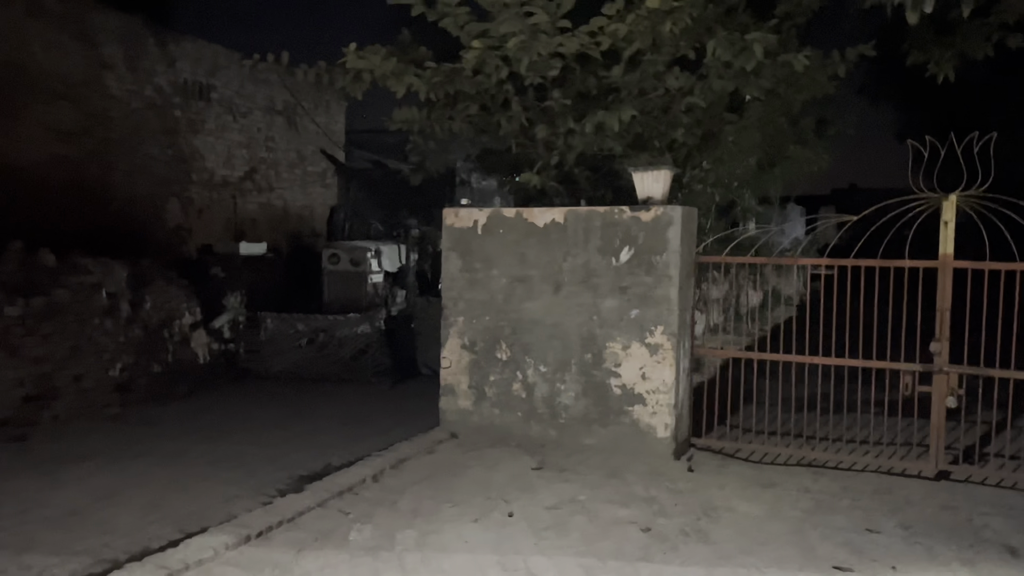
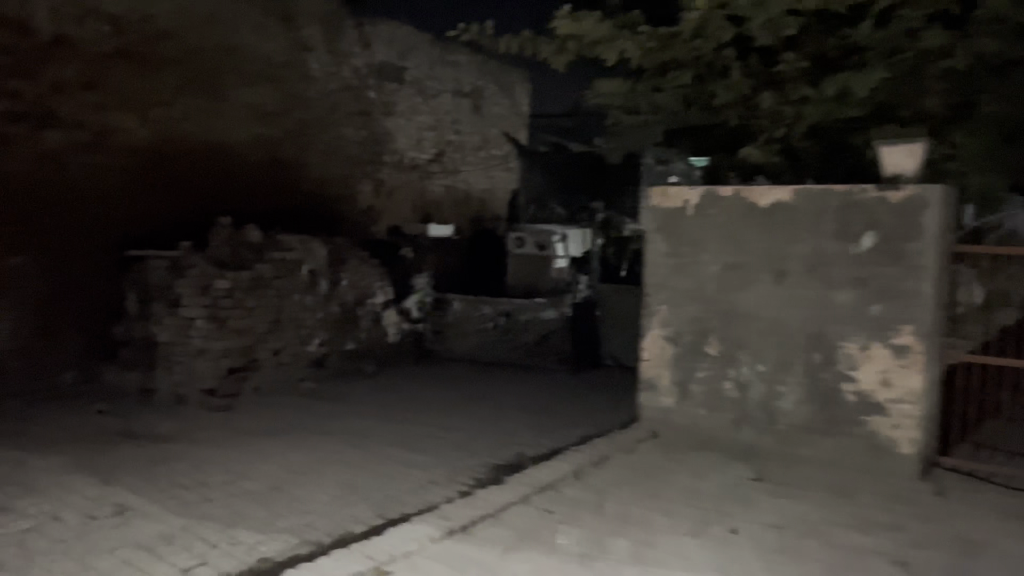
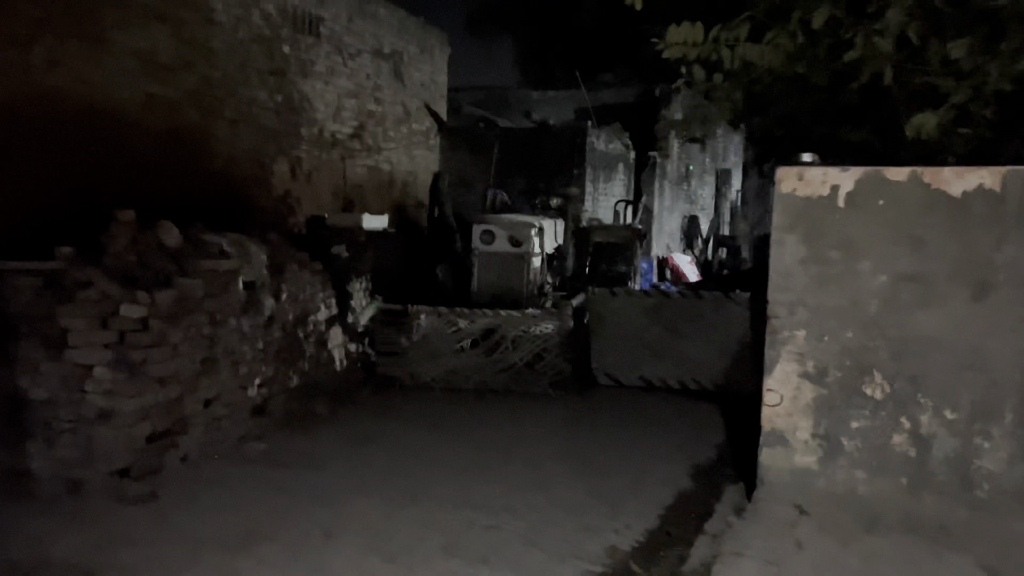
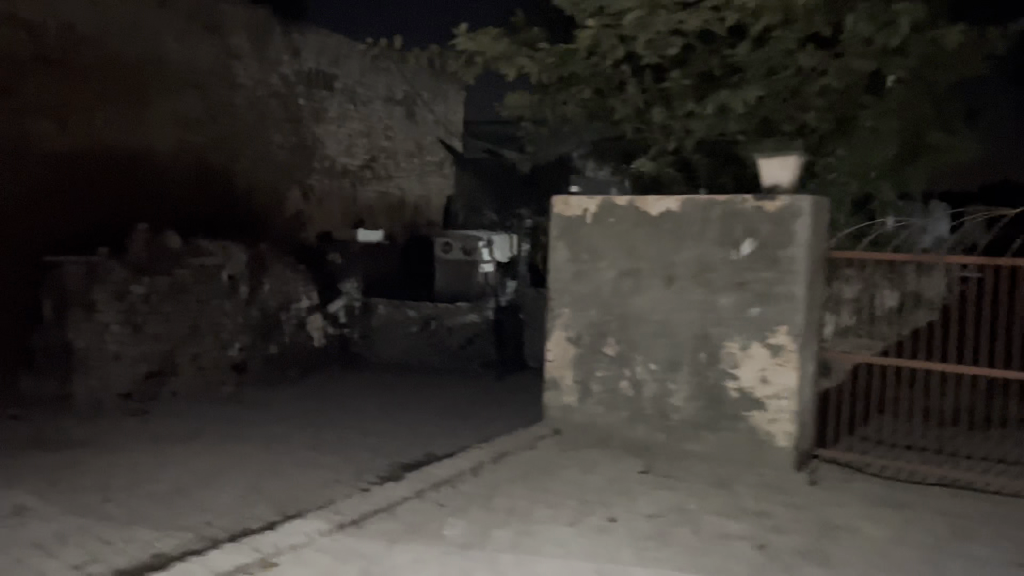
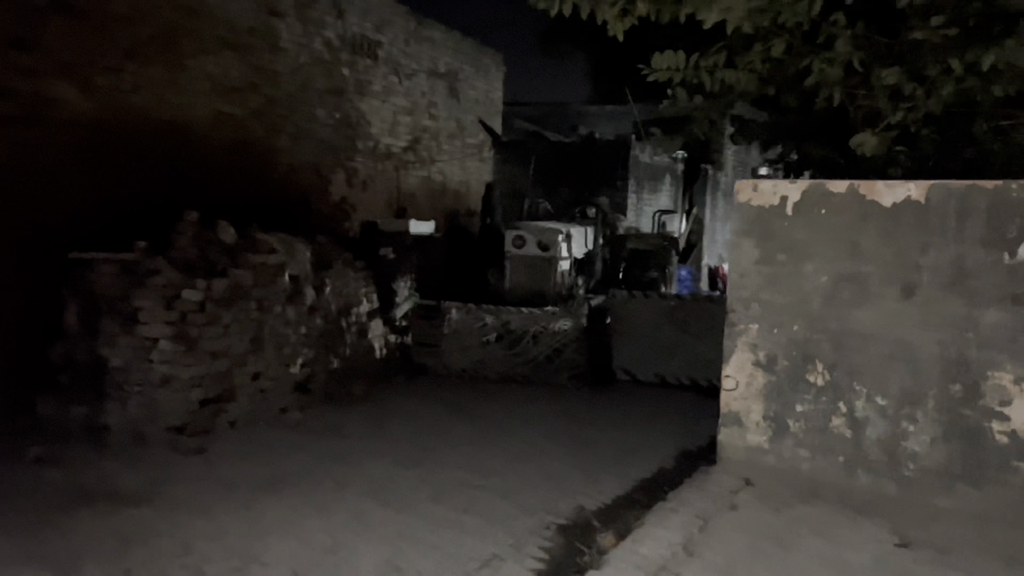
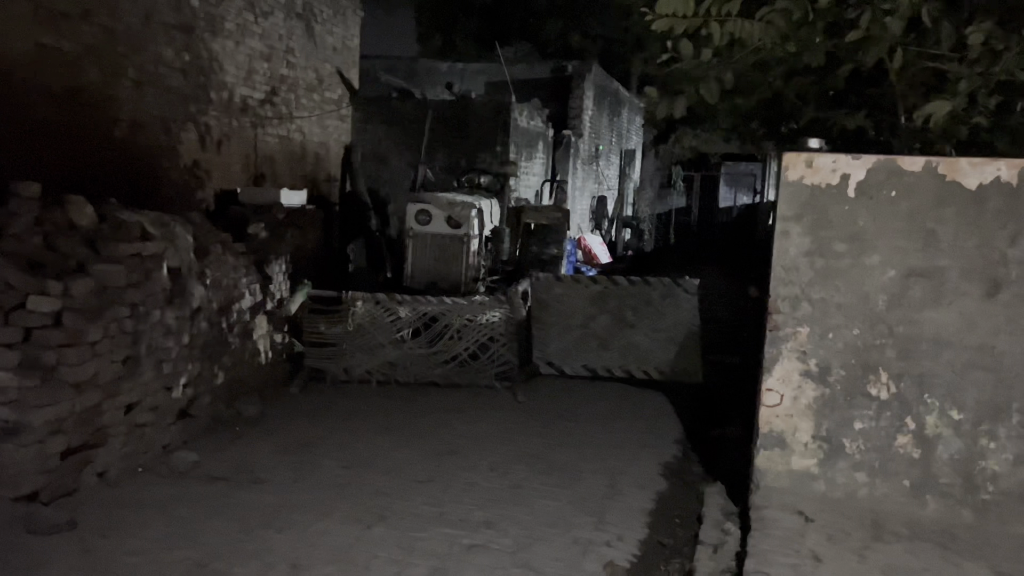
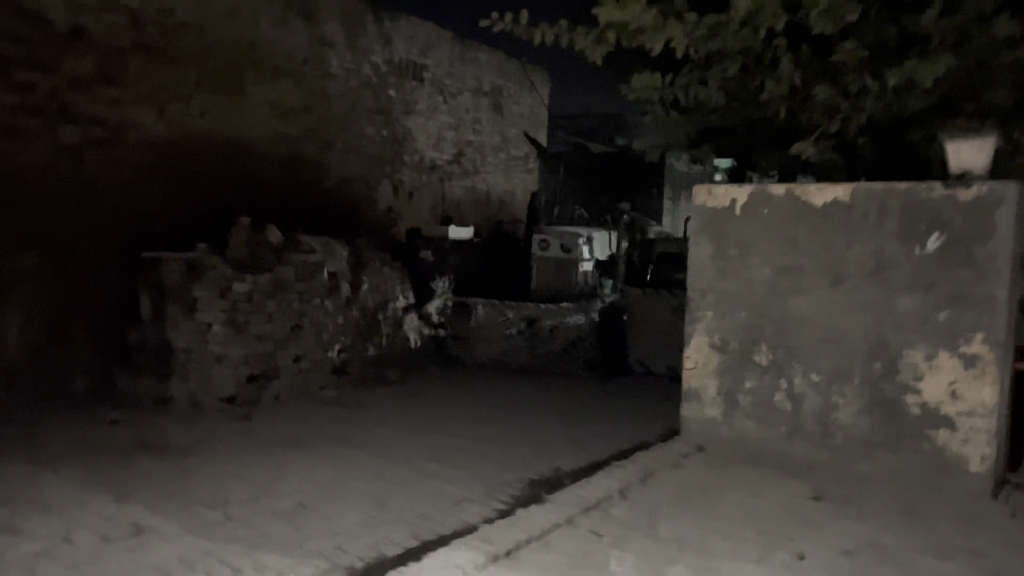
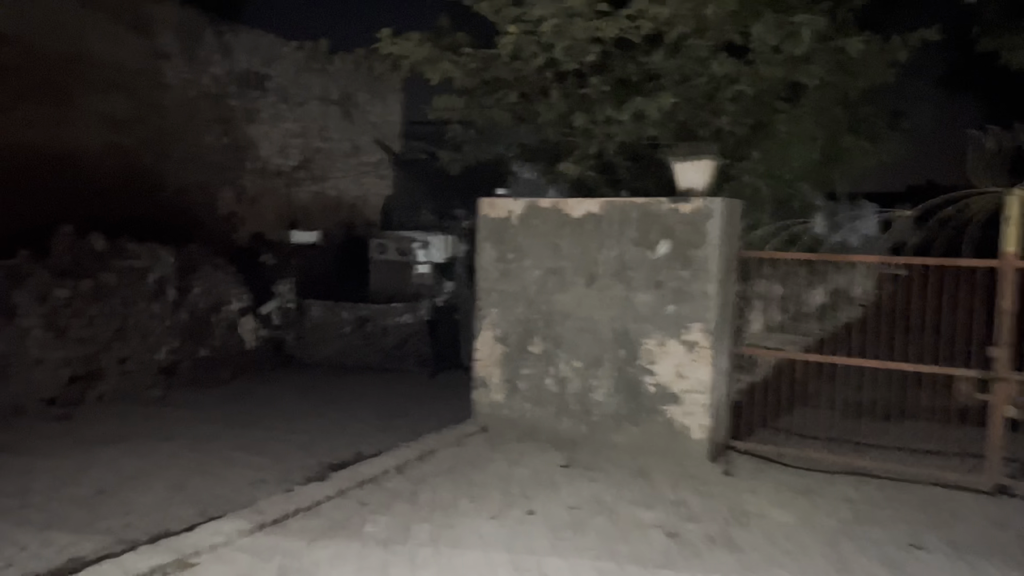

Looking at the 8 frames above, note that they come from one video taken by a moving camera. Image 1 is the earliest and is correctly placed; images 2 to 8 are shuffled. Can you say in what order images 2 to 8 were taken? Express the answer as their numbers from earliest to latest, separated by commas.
8, 4, 2, 7, 5, 3, 6
